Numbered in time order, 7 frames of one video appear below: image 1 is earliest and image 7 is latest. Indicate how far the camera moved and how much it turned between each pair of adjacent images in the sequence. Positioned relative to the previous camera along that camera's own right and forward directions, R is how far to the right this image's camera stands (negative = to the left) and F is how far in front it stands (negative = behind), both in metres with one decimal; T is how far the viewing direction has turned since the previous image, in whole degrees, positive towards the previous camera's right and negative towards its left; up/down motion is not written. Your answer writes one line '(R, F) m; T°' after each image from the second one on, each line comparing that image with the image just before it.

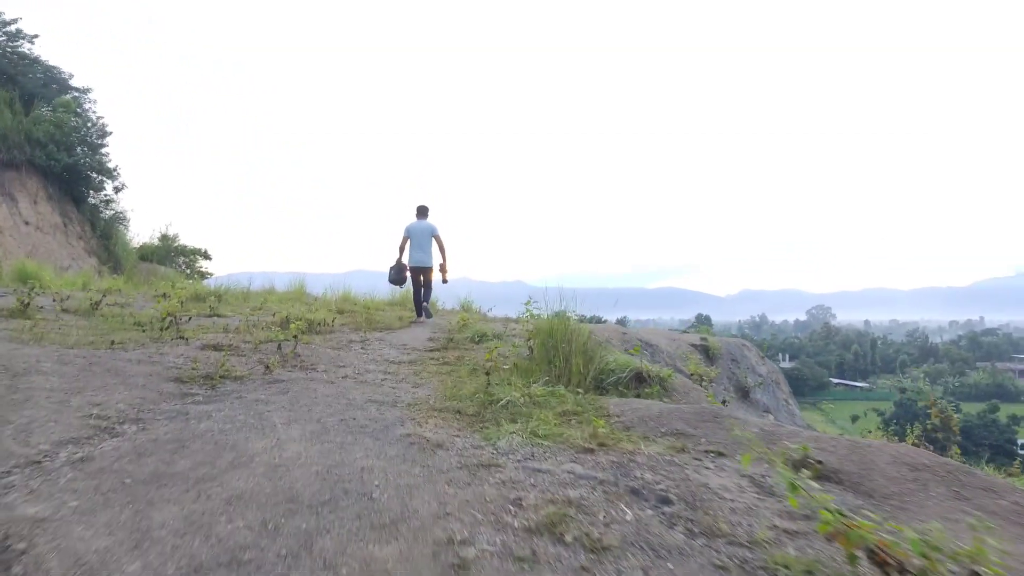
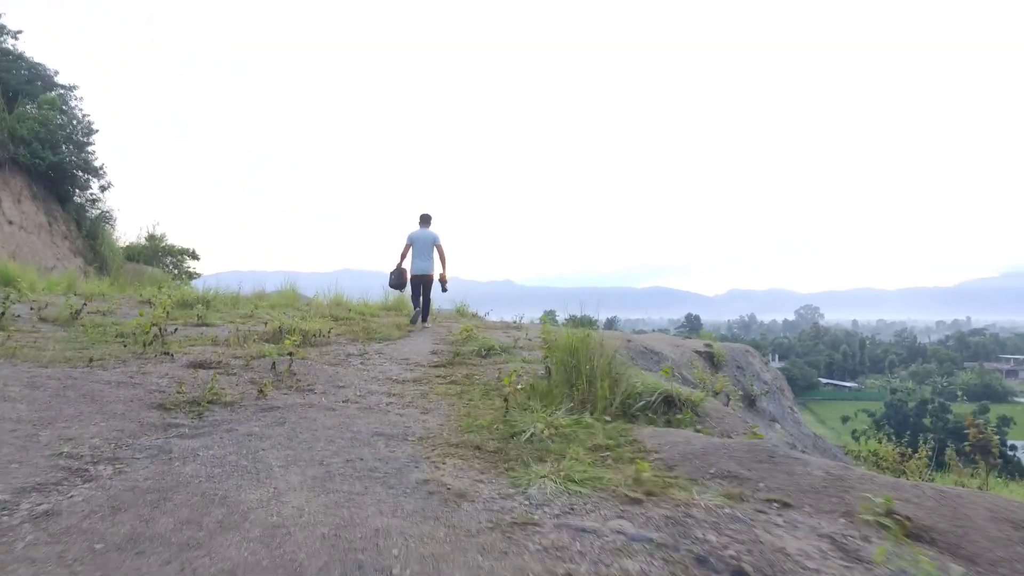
(-0.2, +0.4) m; +1°
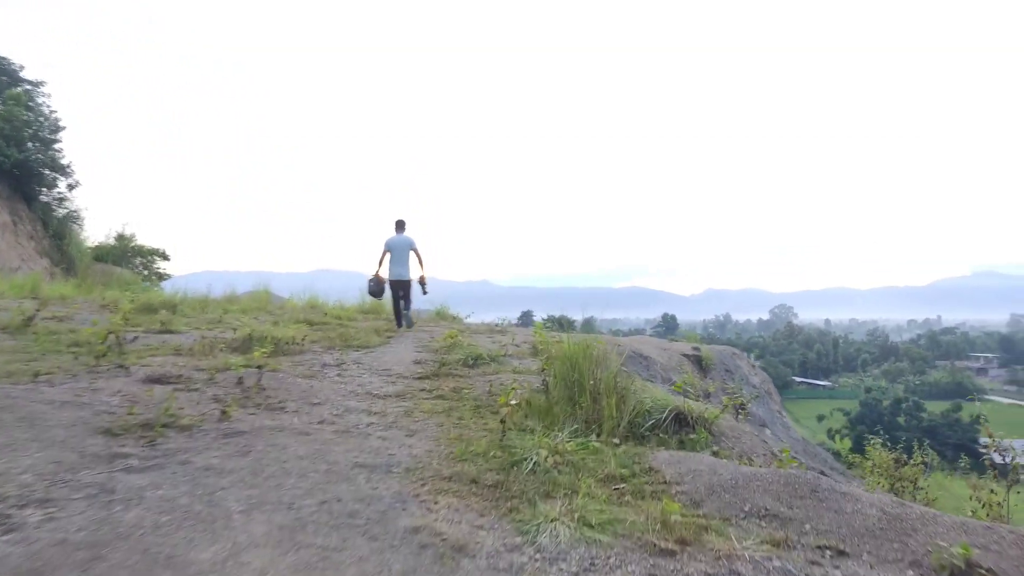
(-0.1, +0.4) m; +2°
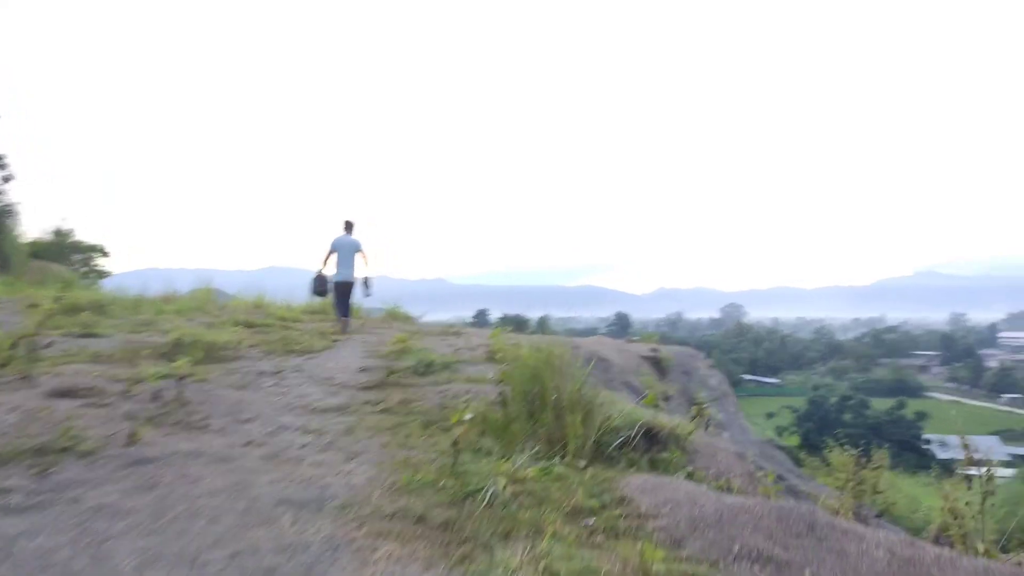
(0.0, +0.4) m; +4°
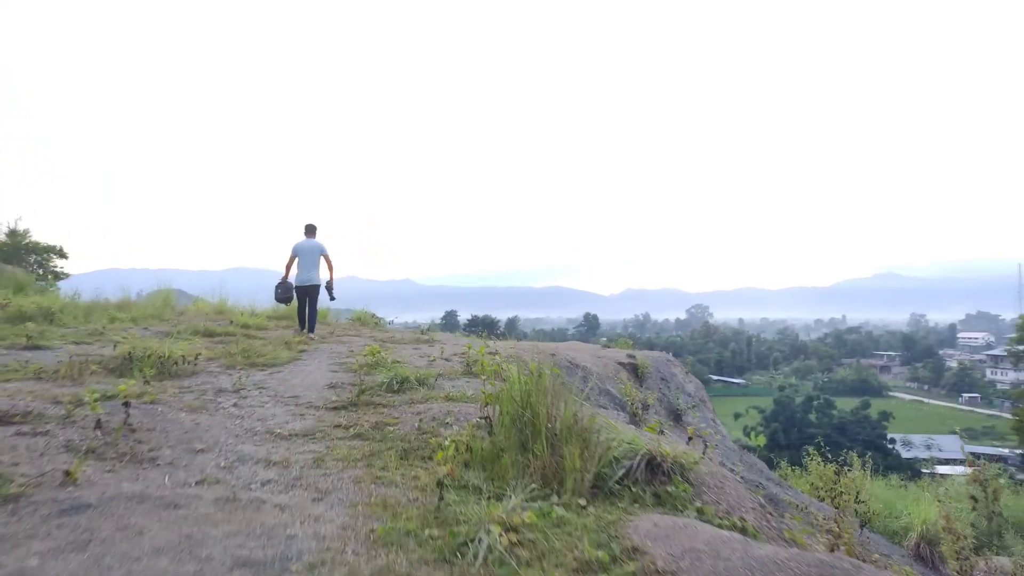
(-0.1, +0.3) m; +3°
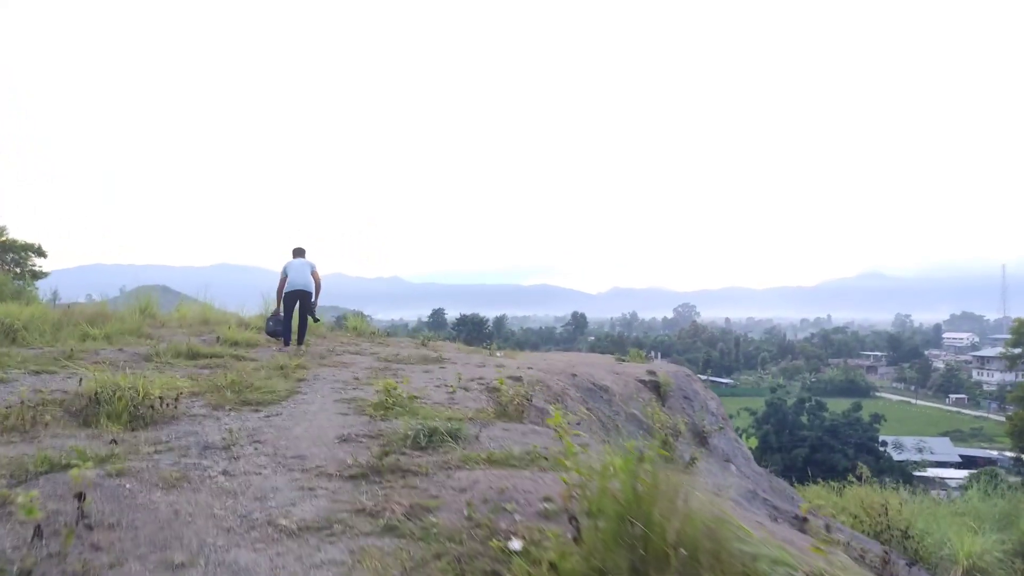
(-0.4, +0.9) m; +1°
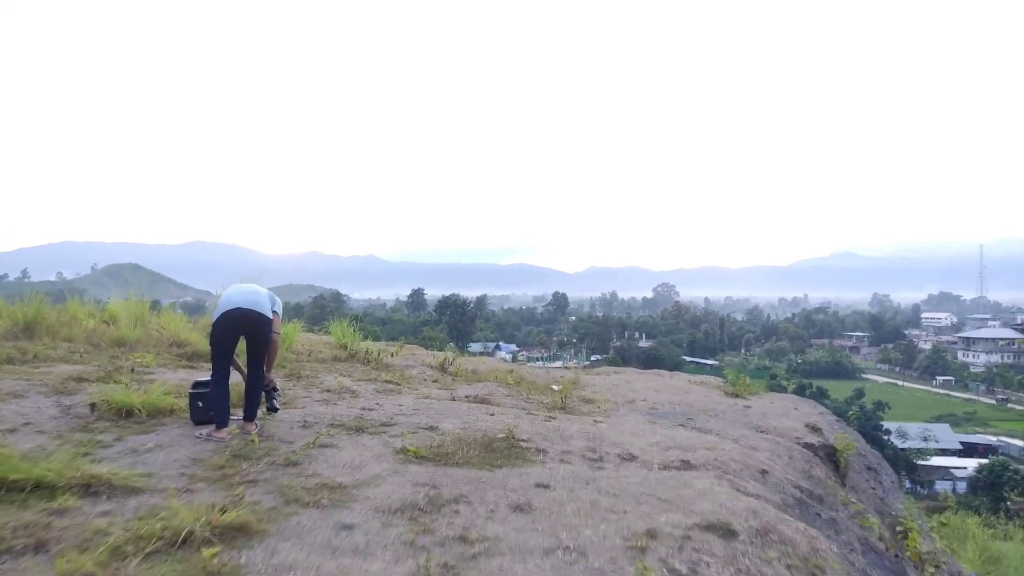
(-1.2, +4.4) m; +2°
